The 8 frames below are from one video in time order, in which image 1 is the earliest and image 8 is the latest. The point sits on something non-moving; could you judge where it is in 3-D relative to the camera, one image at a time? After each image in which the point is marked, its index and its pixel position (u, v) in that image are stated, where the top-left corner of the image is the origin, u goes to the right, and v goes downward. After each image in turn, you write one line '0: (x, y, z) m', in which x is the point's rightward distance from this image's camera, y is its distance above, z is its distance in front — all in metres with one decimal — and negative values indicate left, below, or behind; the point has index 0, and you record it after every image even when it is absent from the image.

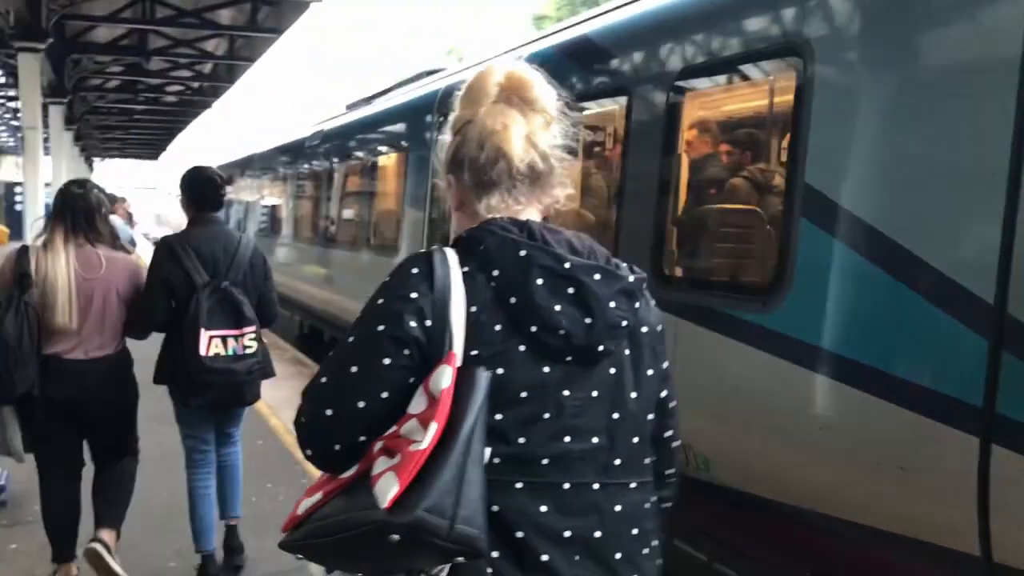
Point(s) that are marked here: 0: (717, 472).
0: (+1.0, -0.9, +4.2) m
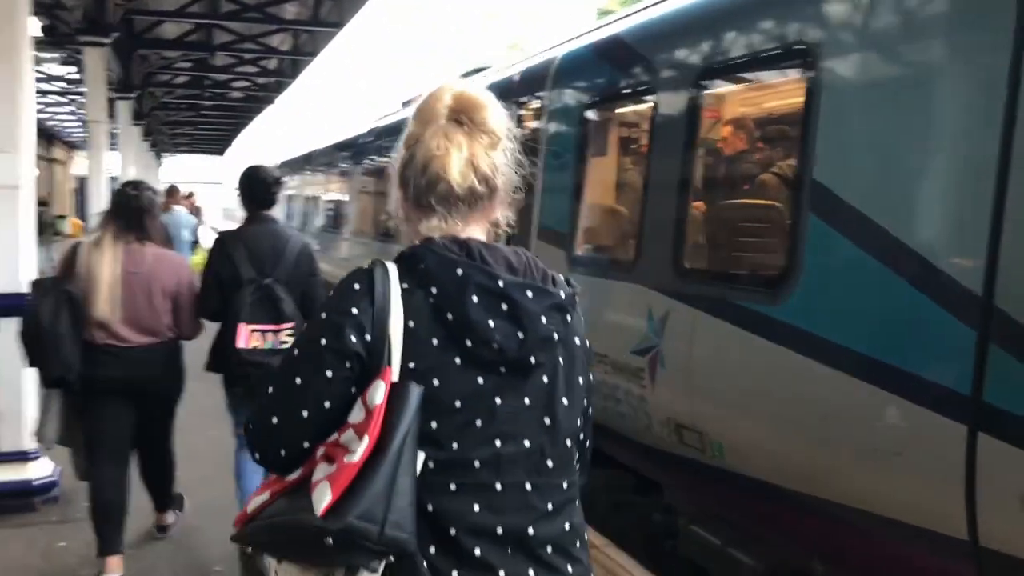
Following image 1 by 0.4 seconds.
0: (+1.1, -0.9, +4.3) m
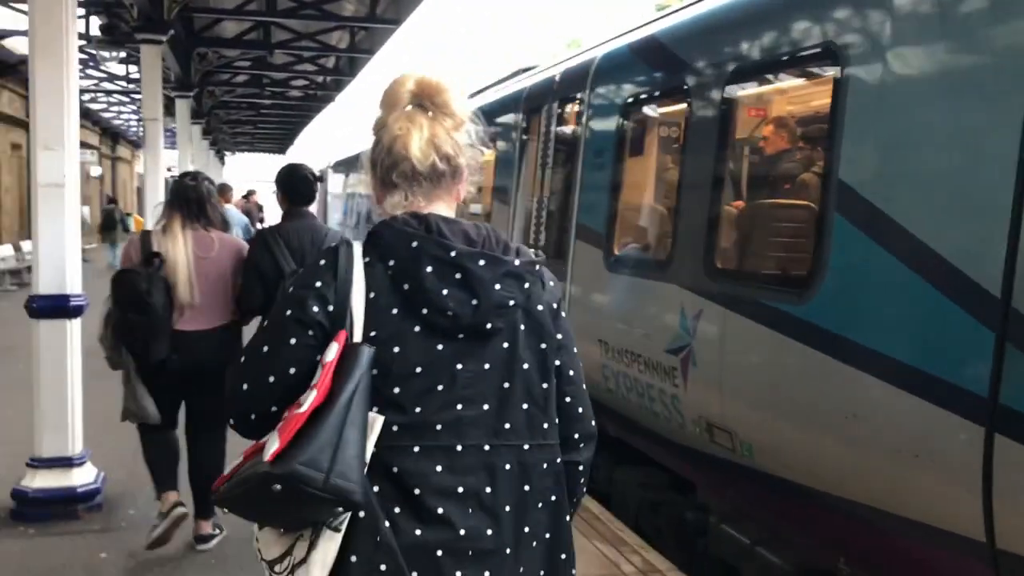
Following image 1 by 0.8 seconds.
0: (+1.3, -0.9, +4.4) m
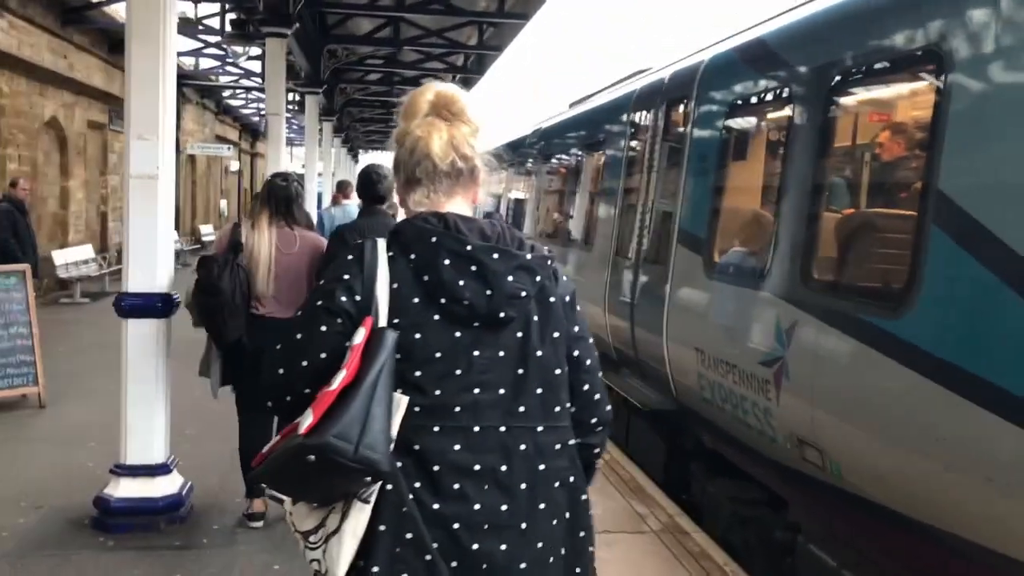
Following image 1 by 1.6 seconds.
0: (+1.7, -0.9, +4.2) m
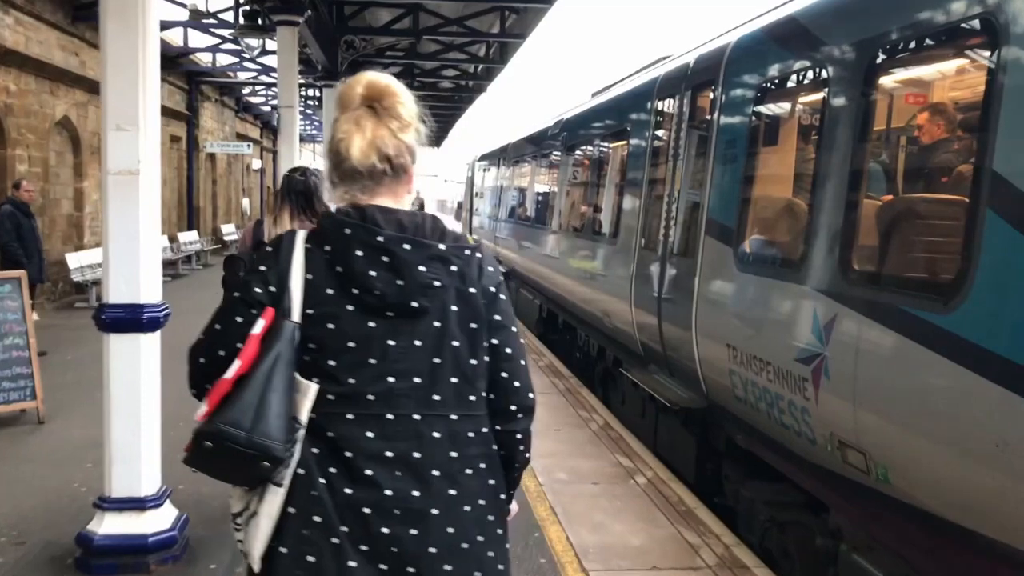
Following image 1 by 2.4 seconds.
0: (+1.8, -0.9, +3.9) m
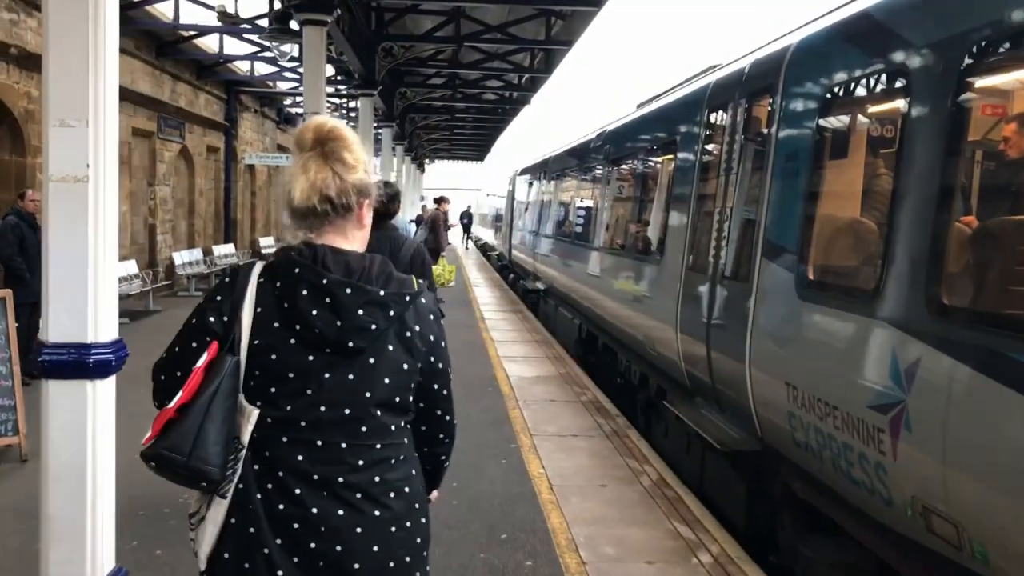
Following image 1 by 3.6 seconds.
0: (+1.8, -1.1, +3.2) m
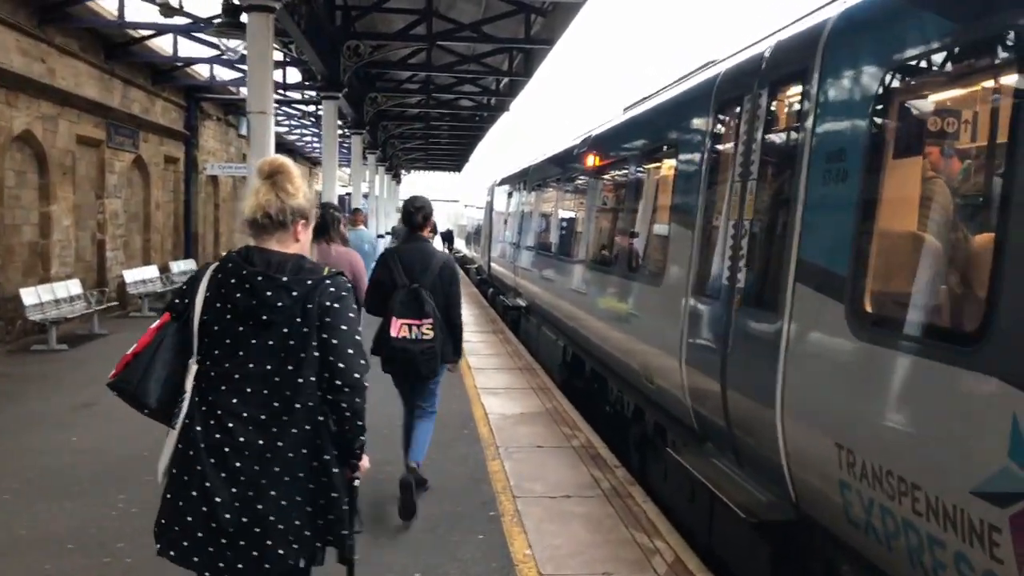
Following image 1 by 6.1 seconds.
0: (+1.8, -1.2, +2.5) m
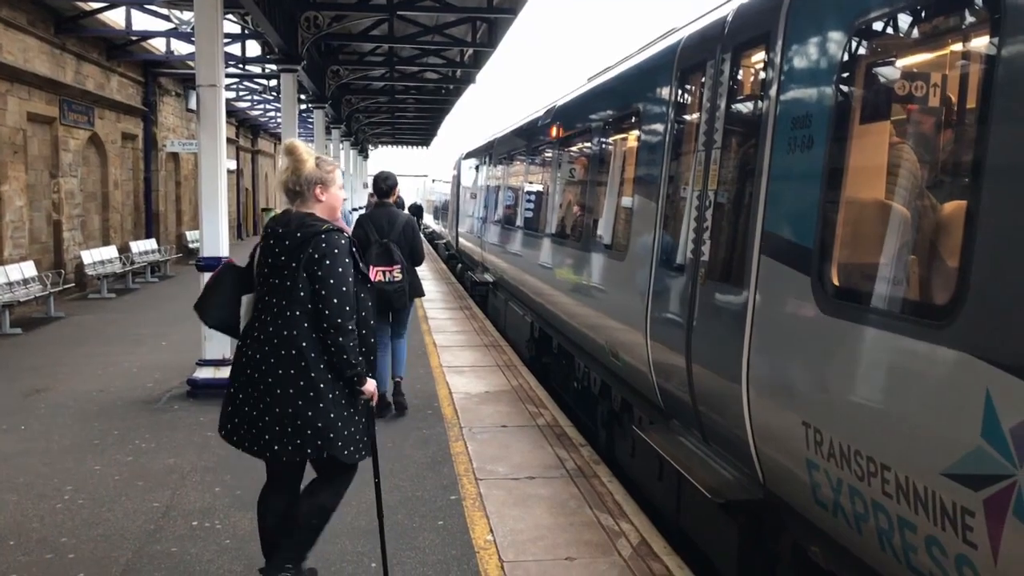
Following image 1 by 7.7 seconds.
0: (+1.7, -1.1, +2.4) m
